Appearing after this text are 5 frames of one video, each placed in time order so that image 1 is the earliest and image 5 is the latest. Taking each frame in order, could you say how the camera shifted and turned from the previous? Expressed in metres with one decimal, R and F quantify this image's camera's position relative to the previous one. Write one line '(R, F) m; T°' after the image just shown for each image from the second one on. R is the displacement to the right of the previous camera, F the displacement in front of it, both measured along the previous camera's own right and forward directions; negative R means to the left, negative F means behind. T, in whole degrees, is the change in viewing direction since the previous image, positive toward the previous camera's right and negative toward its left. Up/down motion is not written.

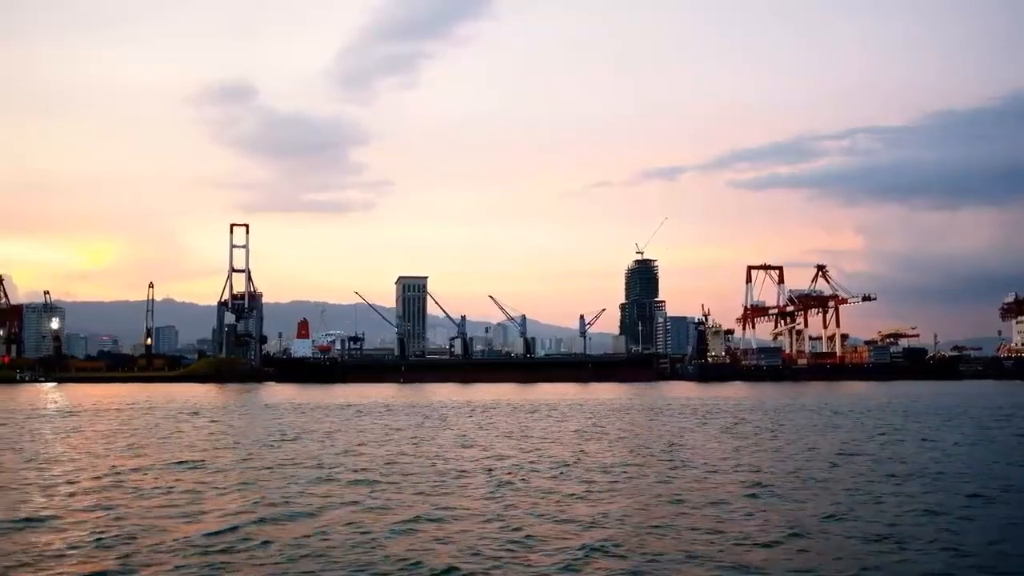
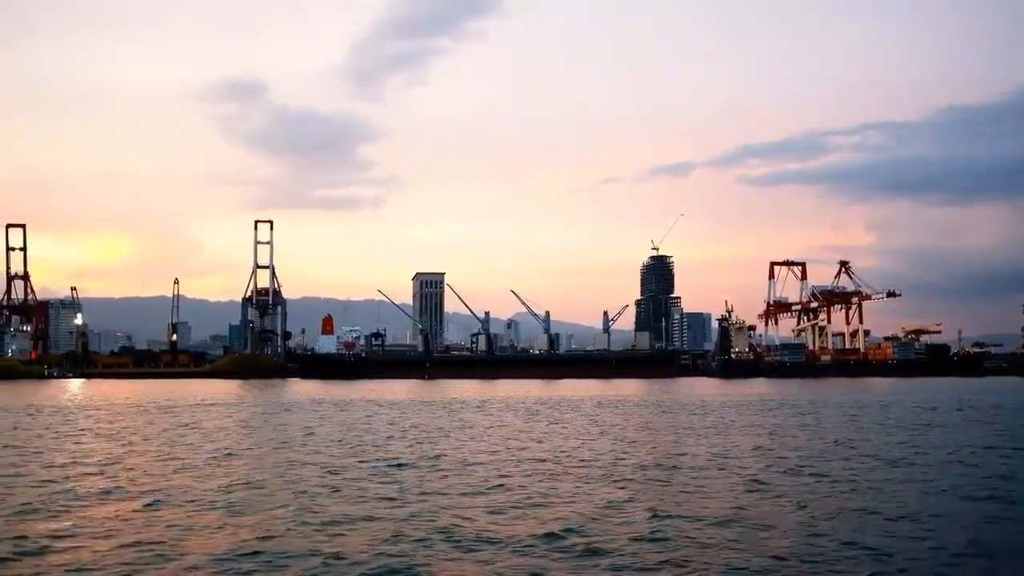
(-0.9, 0.0) m; 0°
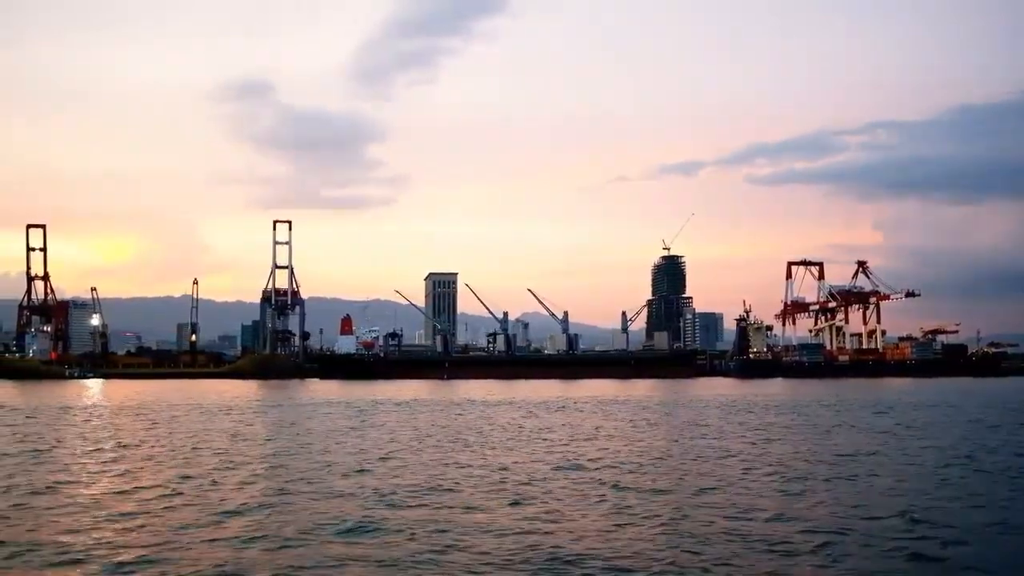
(-0.8, 0.0) m; 0°
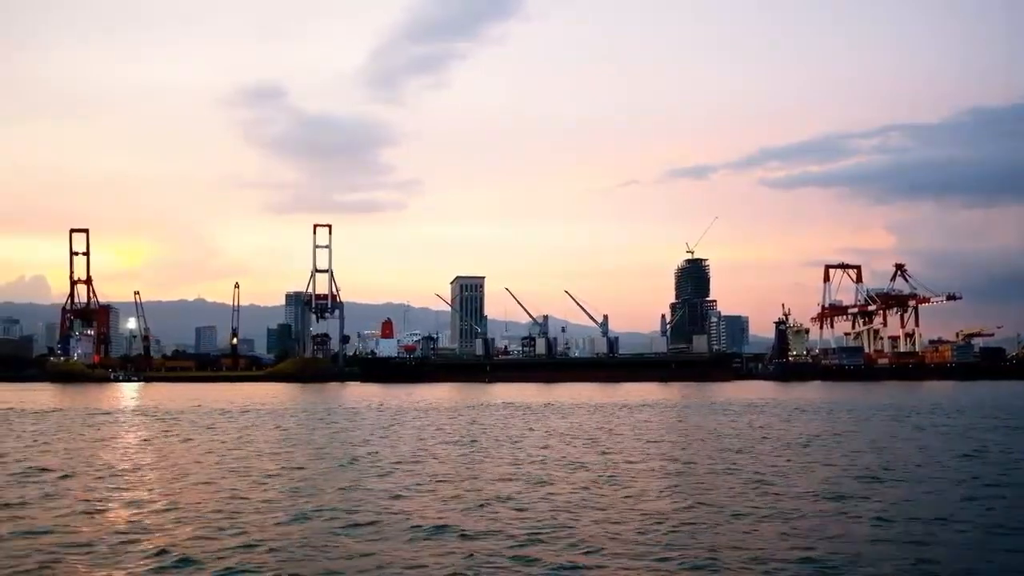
(-1.7, 0.0) m; 0°
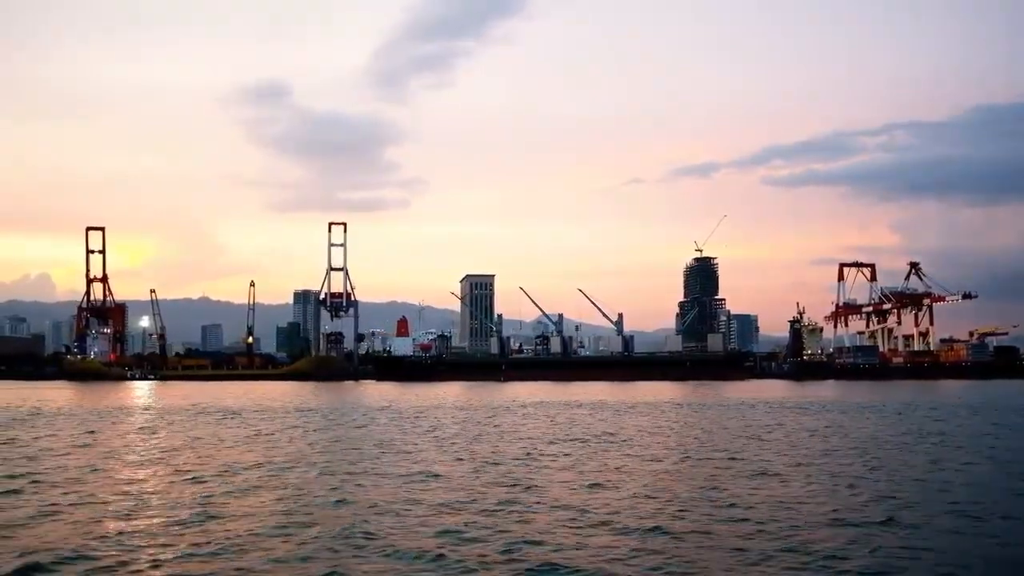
(-0.7, 0.0) m; 0°
